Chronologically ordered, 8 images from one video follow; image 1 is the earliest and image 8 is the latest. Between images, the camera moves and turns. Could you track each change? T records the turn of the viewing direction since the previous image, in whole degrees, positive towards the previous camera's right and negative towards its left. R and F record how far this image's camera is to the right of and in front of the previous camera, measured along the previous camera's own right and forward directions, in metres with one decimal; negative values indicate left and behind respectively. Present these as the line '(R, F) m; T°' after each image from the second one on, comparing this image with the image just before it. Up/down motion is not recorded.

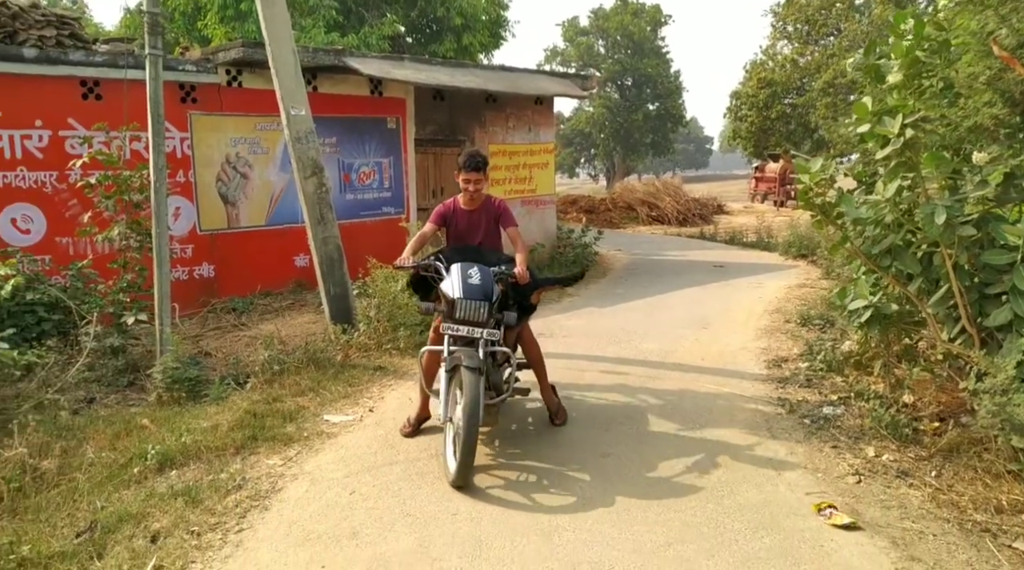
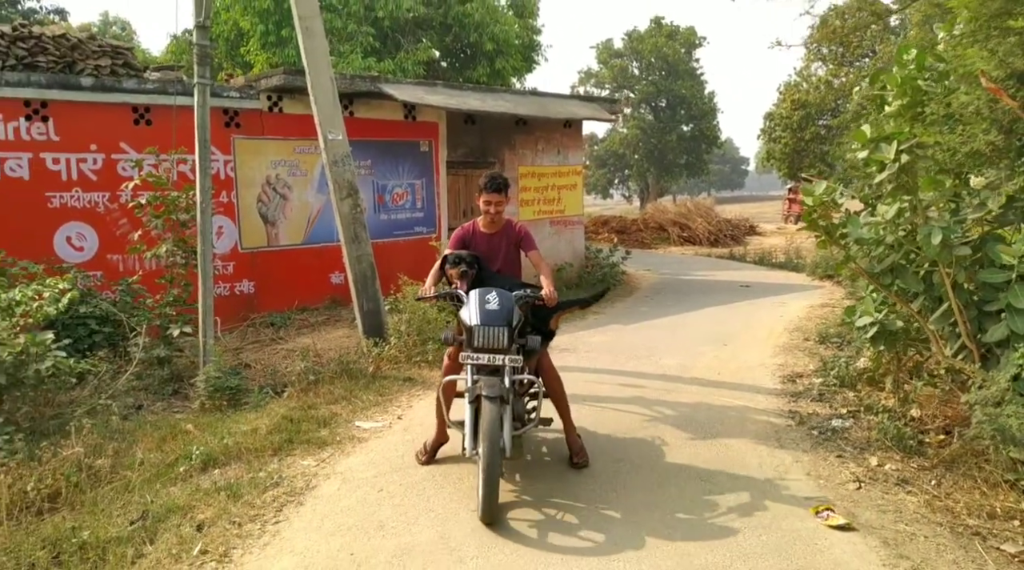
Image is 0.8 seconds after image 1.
(+0.1, -0.3) m; -2°
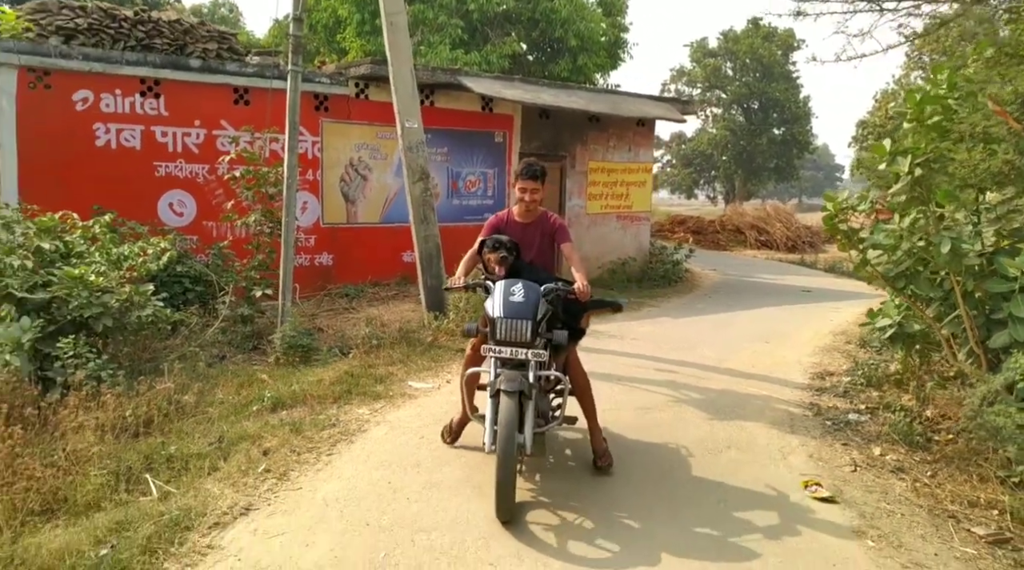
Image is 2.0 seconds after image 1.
(+0.3, -0.5) m; -5°
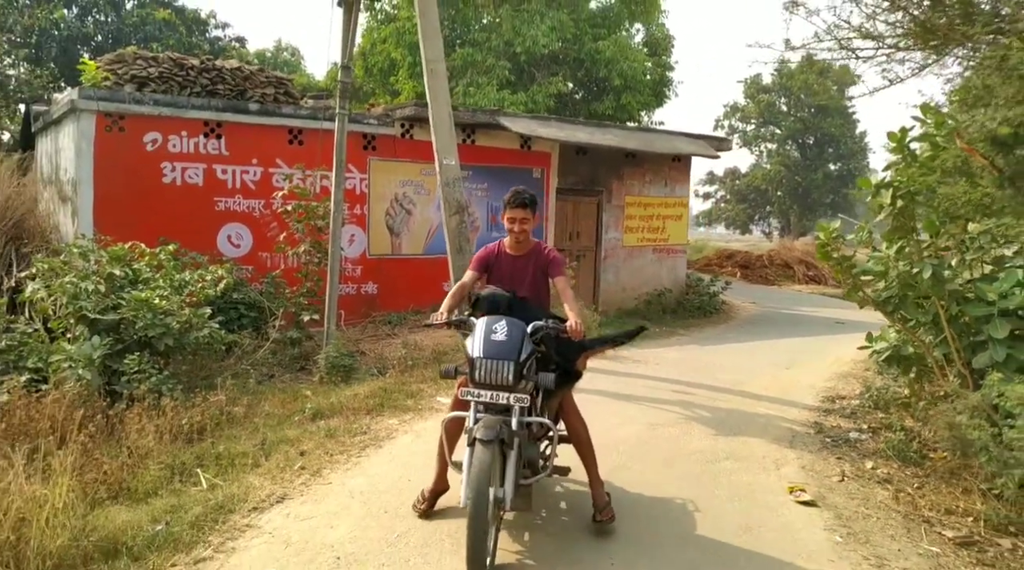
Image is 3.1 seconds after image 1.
(+0.3, -0.5) m; -4°
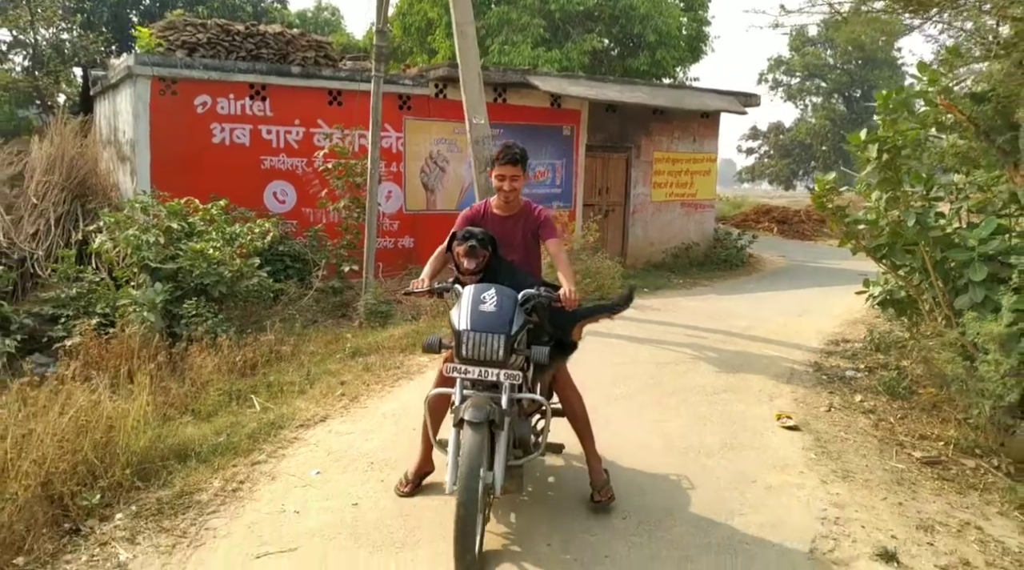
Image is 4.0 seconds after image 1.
(+0.2, -0.5) m; -3°
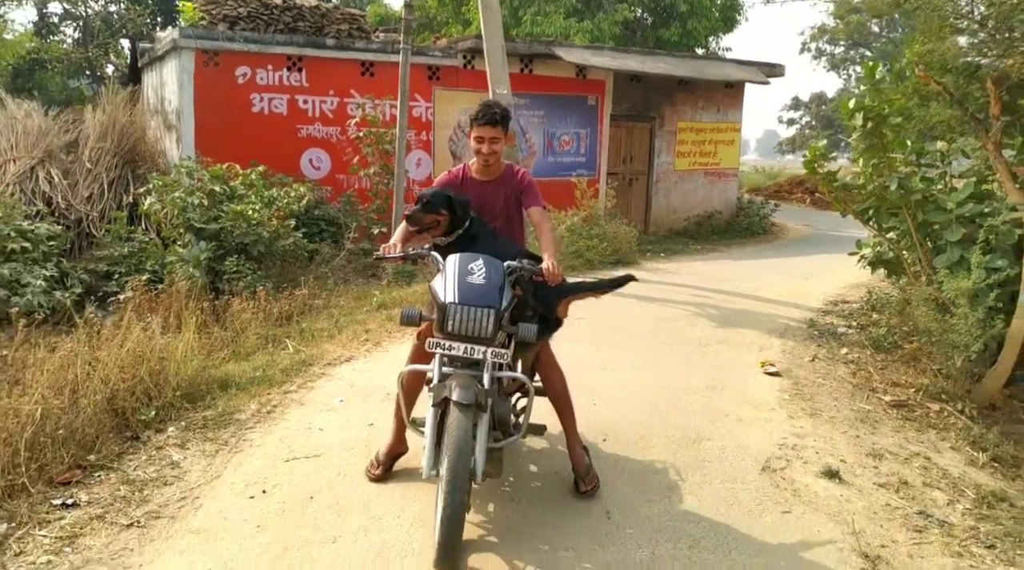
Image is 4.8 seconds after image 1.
(+0.2, -0.5) m; -3°
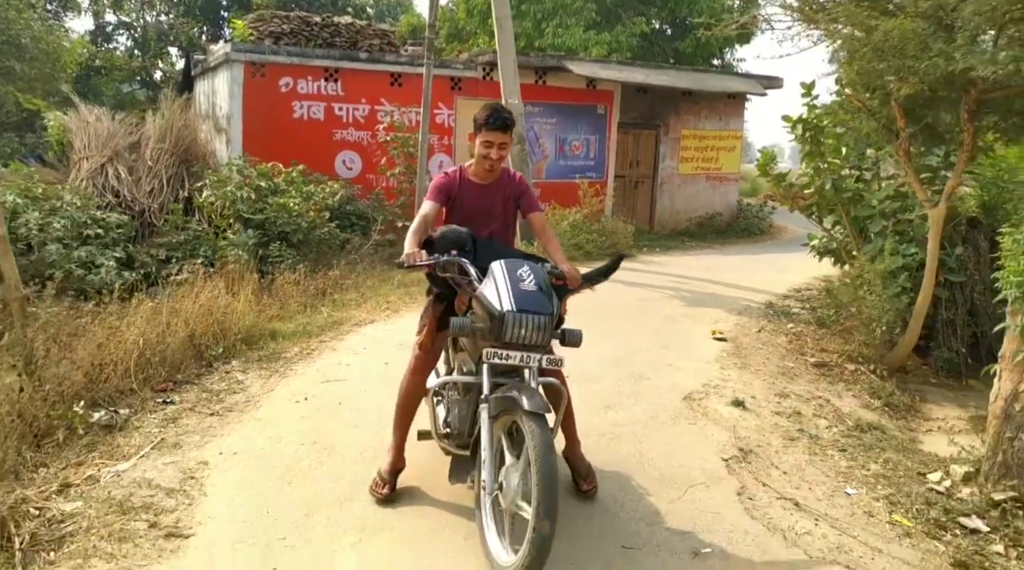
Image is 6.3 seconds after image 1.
(+0.3, -1.2) m; -2°
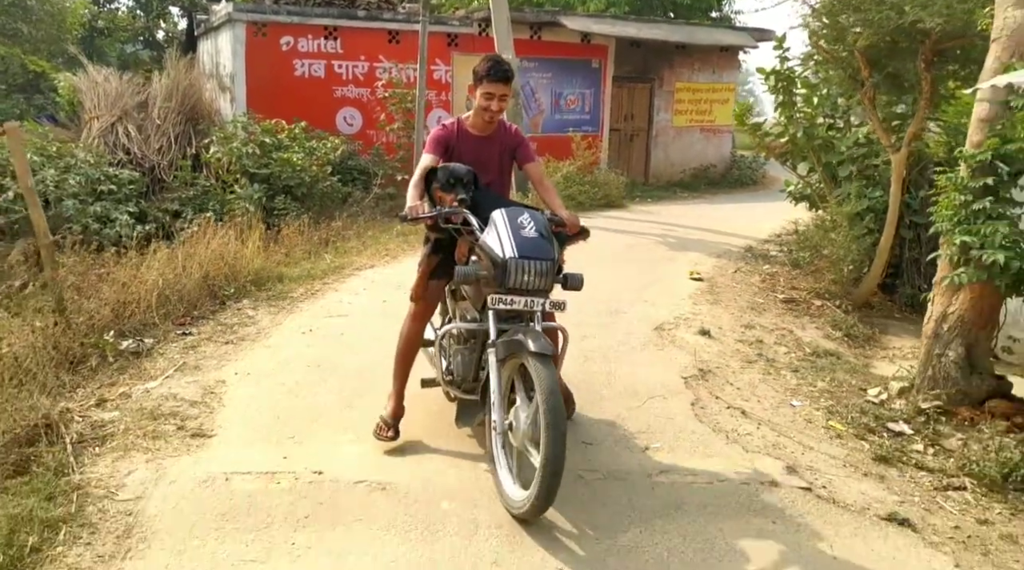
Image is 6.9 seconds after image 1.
(+0.1, -0.5) m; 0°
